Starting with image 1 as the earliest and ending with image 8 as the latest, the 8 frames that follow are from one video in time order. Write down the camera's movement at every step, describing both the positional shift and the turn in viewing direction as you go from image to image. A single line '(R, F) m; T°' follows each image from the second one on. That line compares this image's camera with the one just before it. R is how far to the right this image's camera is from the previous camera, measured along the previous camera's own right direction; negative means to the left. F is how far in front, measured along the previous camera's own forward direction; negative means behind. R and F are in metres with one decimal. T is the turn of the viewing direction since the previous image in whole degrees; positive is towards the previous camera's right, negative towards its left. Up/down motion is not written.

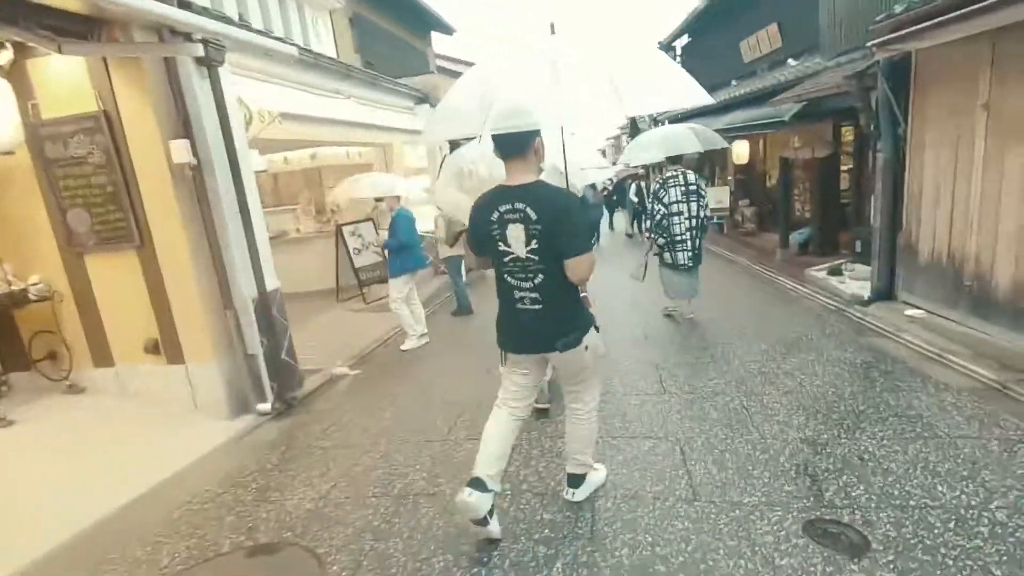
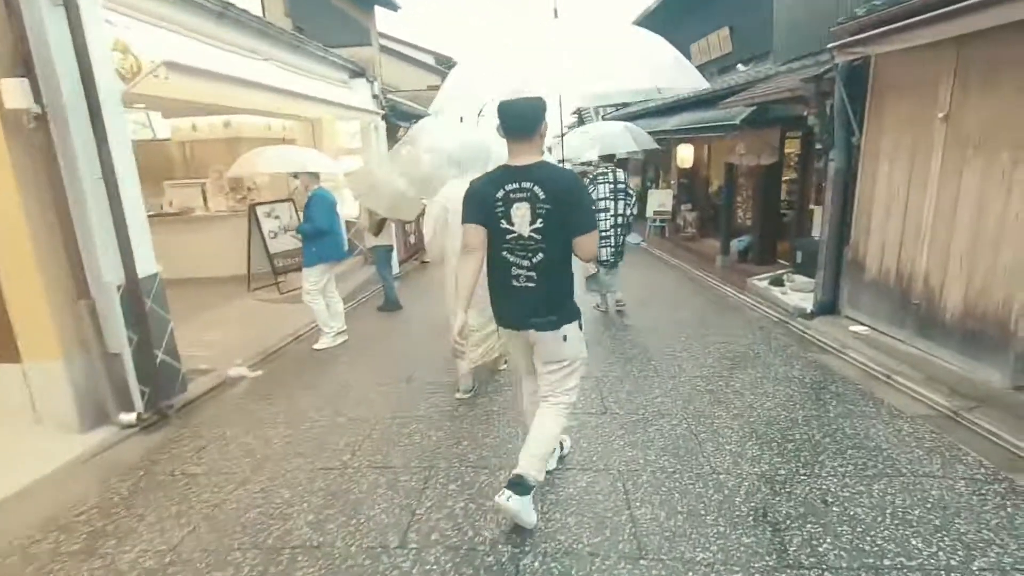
(+0.1, +0.6) m; +6°
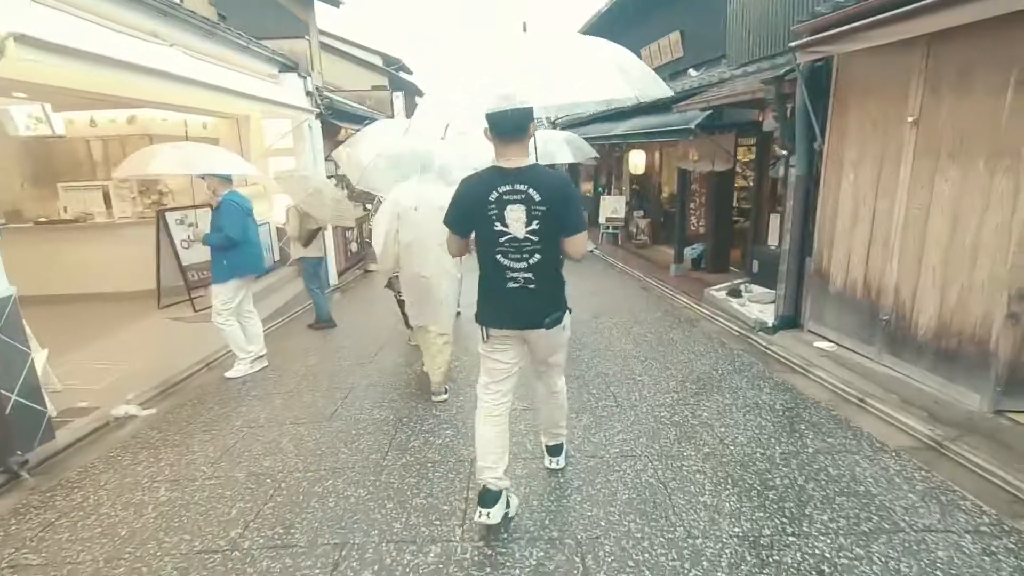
(+0.1, +0.6) m; +5°
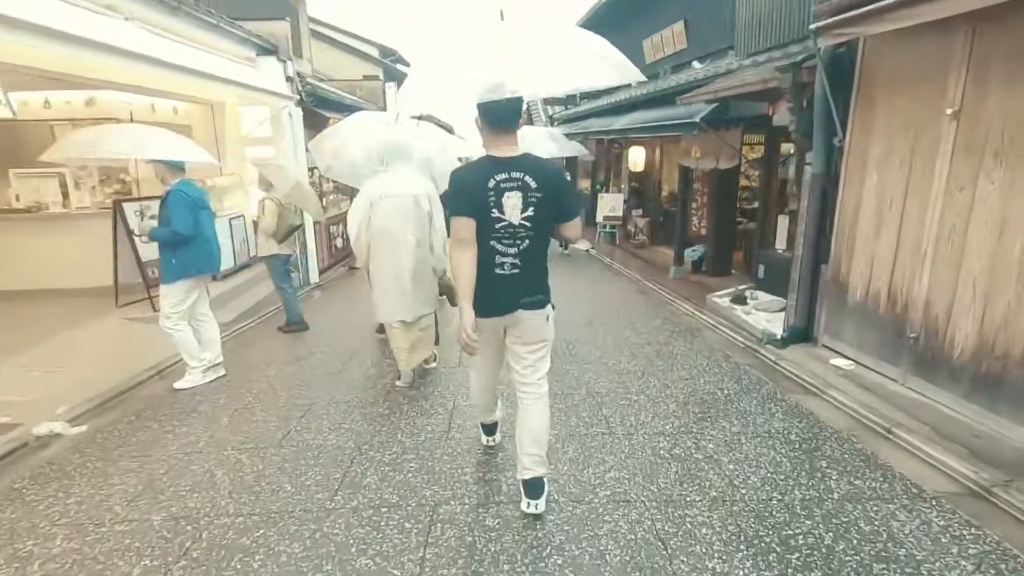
(+0.1, +0.6) m; 0°
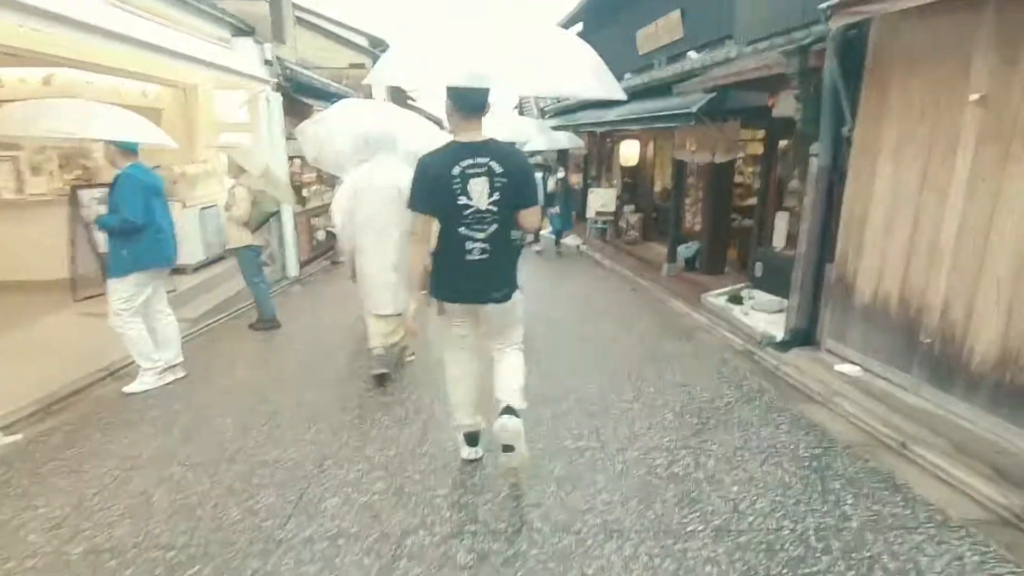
(+0.1, +0.4) m; +1°
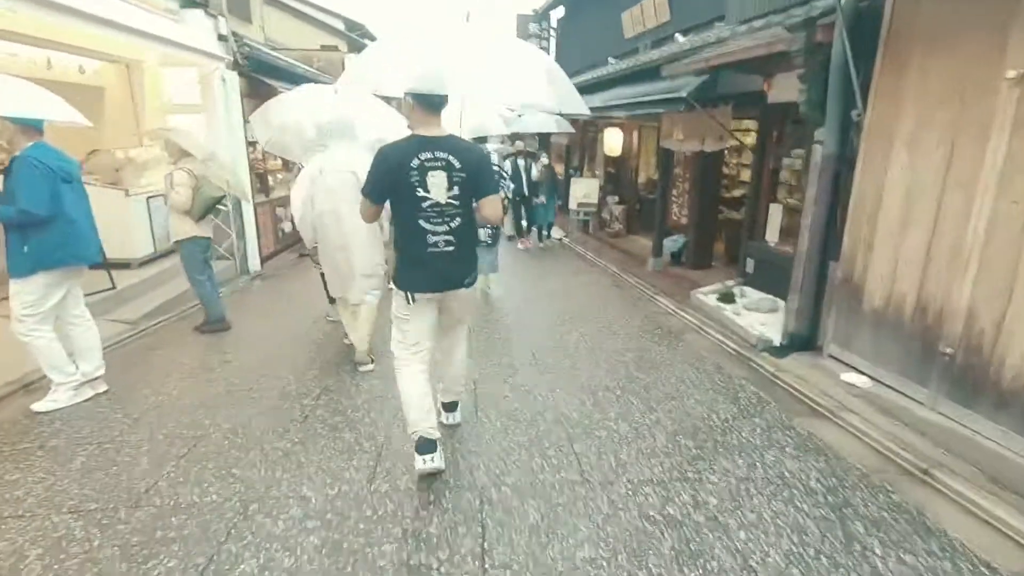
(+0.1, +0.5) m; +2°
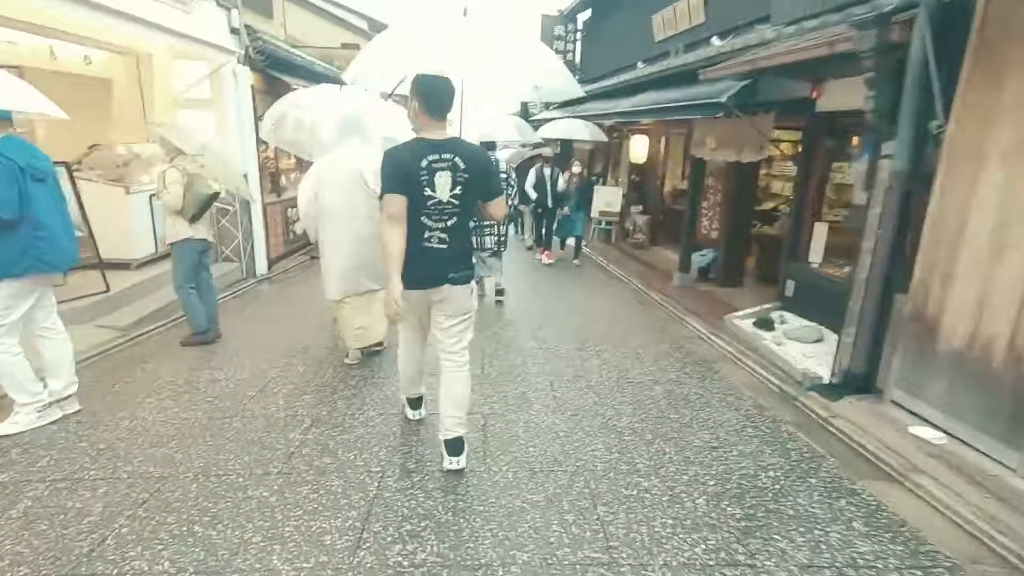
(0.0, +0.5) m; -2°
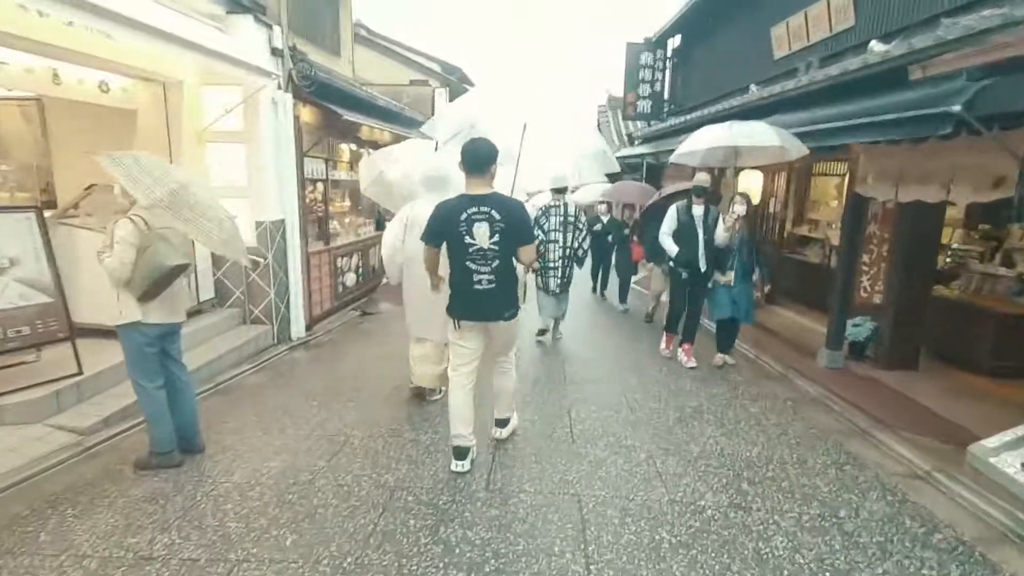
(-0.3, +1.9) m; -7°
